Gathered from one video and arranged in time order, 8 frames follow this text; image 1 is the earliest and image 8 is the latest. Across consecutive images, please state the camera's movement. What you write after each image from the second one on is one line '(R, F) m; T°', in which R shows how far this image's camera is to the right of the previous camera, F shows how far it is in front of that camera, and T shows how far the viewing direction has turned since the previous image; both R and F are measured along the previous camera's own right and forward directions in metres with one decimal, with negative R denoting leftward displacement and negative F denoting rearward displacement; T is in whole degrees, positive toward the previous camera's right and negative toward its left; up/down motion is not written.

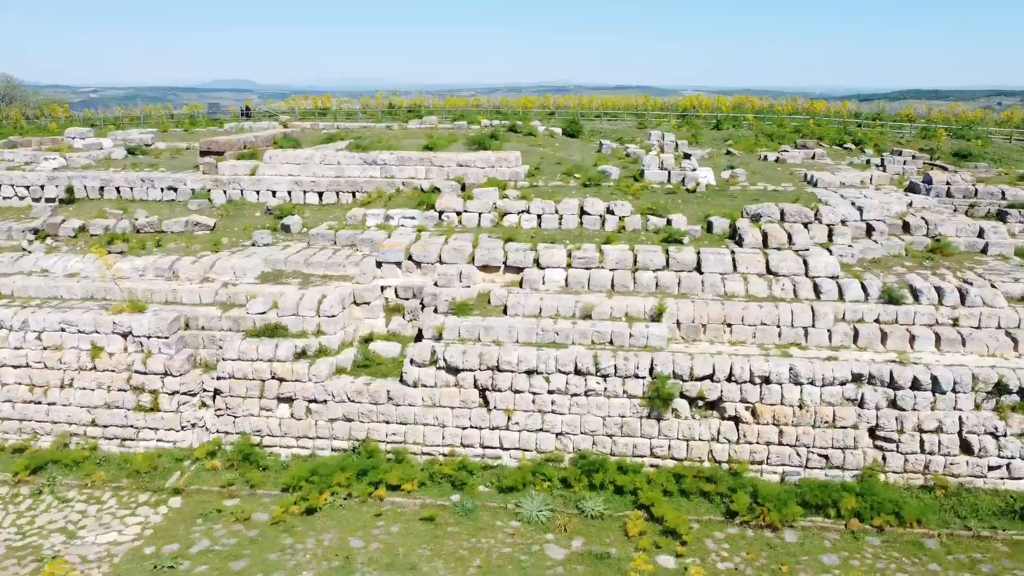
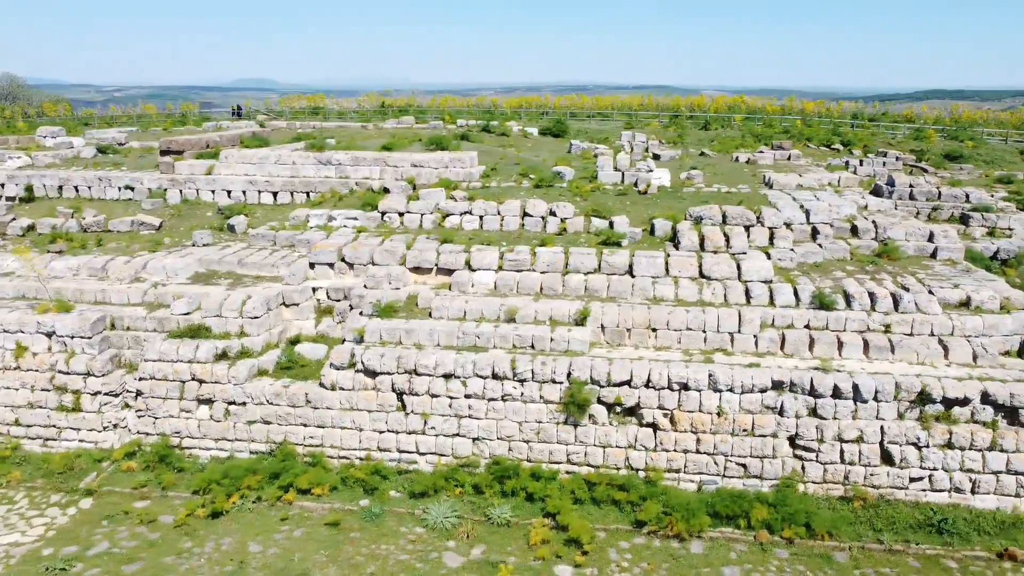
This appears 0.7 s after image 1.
(+1.2, +0.1) m; -1°
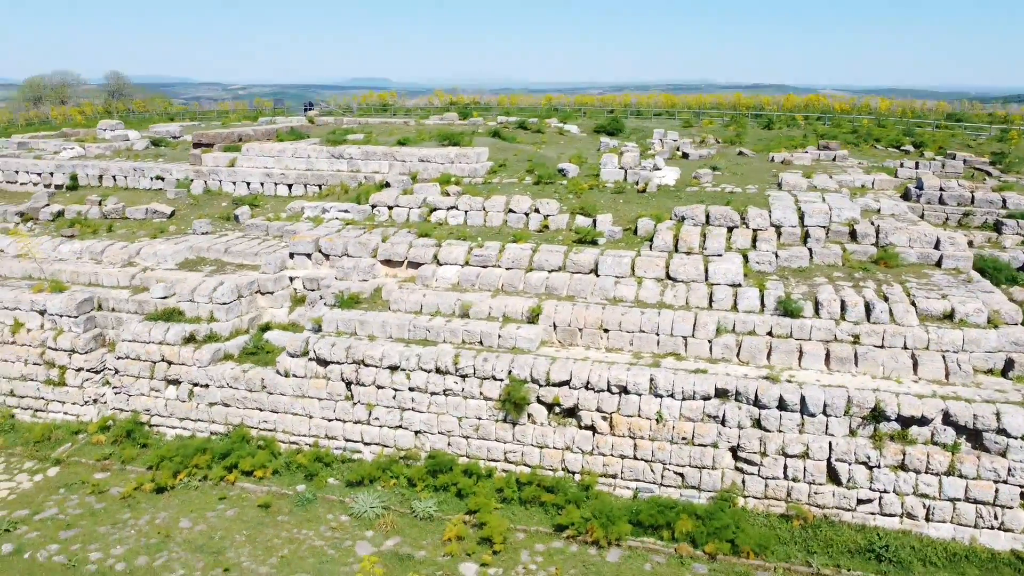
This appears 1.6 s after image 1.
(+1.7, +0.2) m; -7°
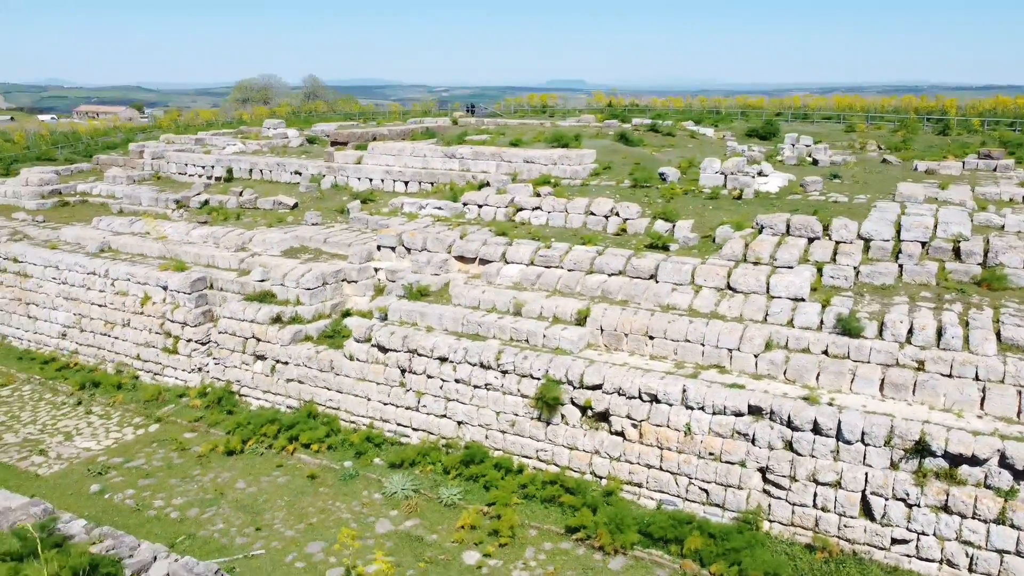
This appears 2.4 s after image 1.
(+1.6, 0.0) m; -13°
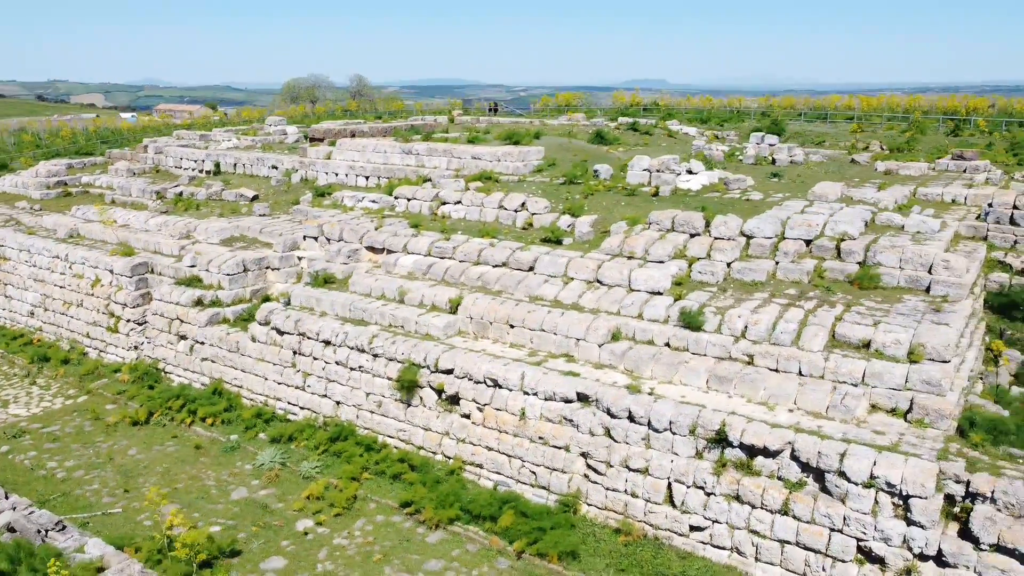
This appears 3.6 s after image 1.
(+2.4, -0.3) m; -5°
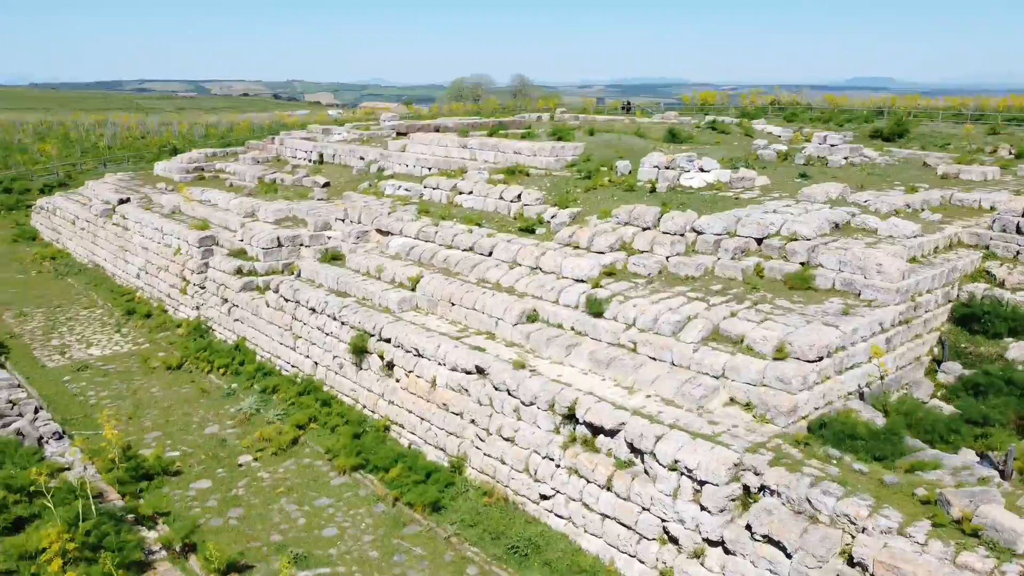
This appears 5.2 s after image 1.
(+3.2, -0.4) m; -14°
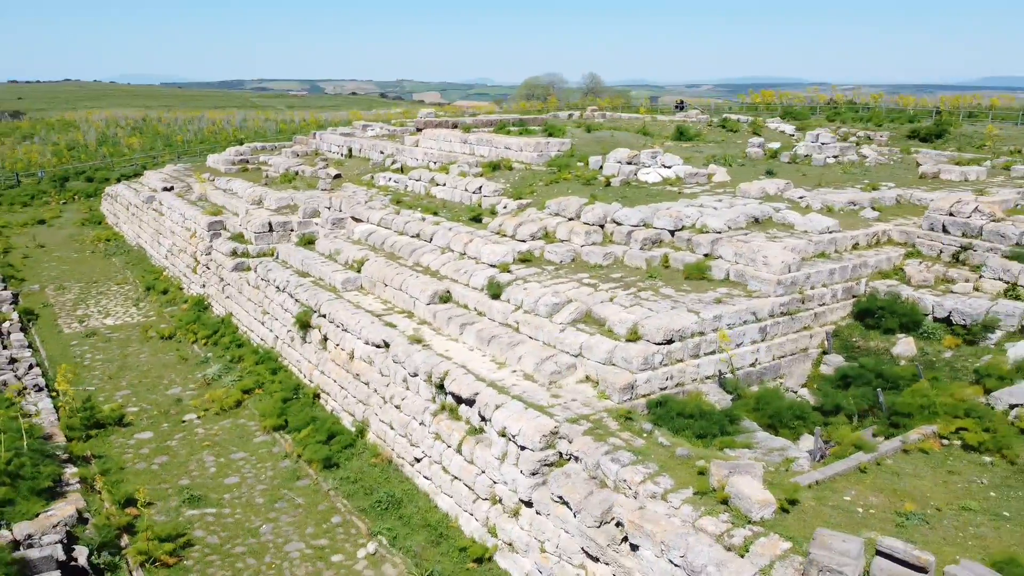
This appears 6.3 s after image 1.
(+2.3, -0.5) m; -7°
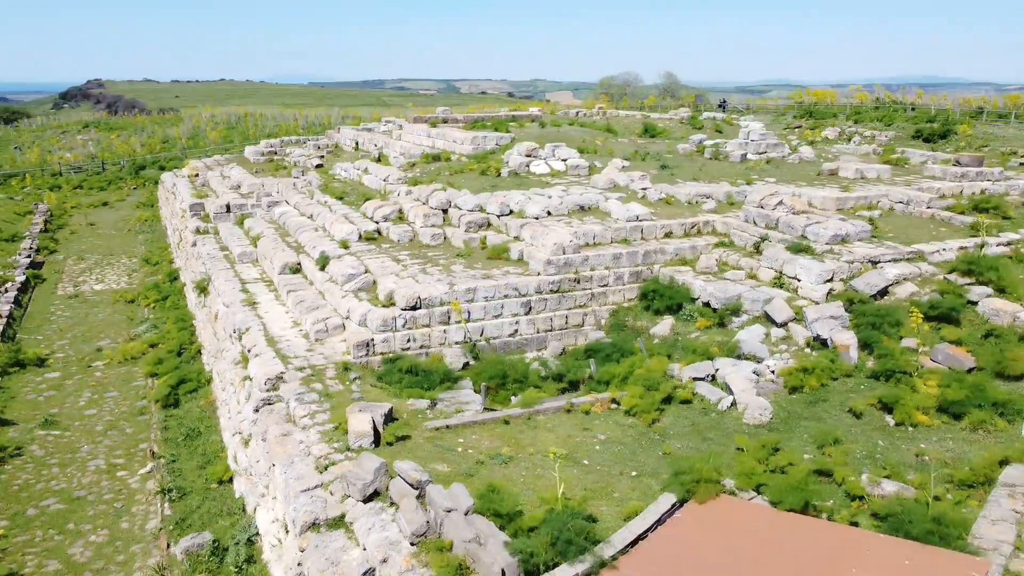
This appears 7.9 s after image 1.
(+4.1, -0.8) m; -9°
